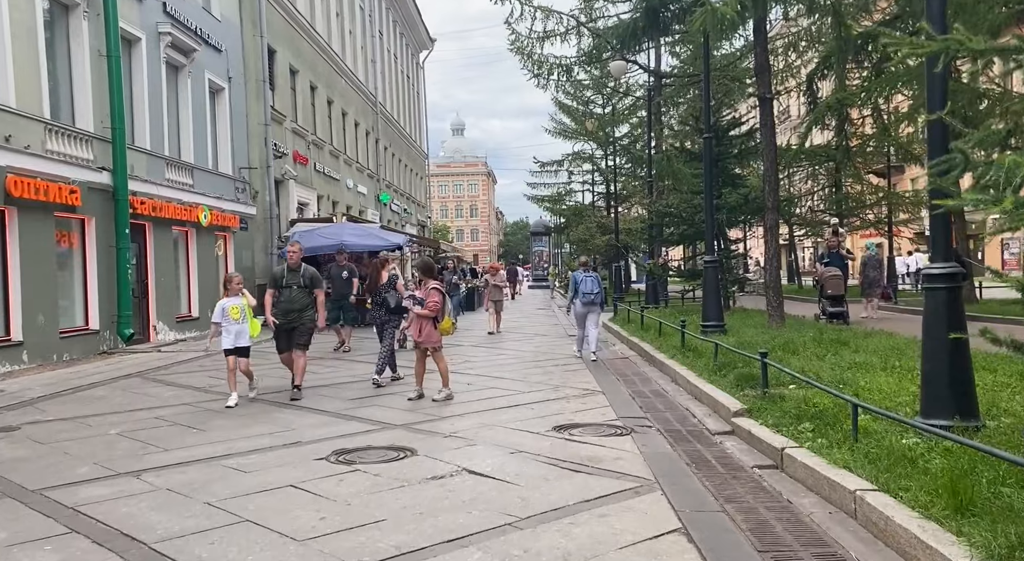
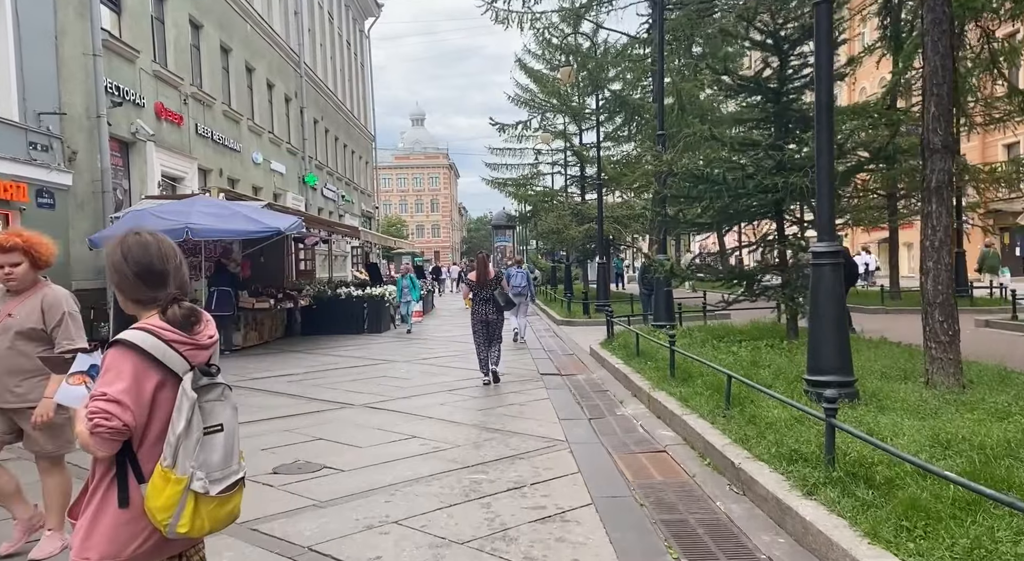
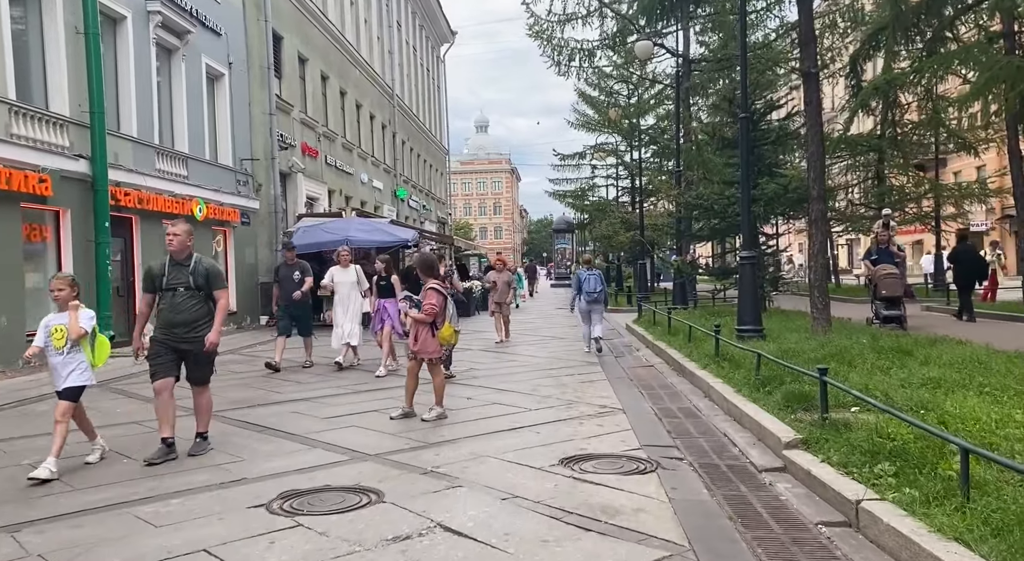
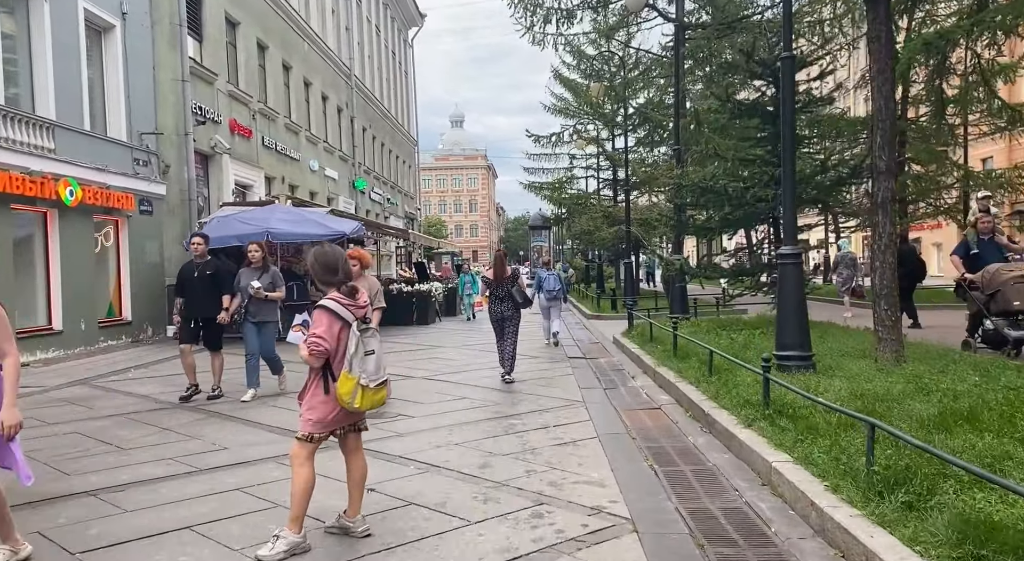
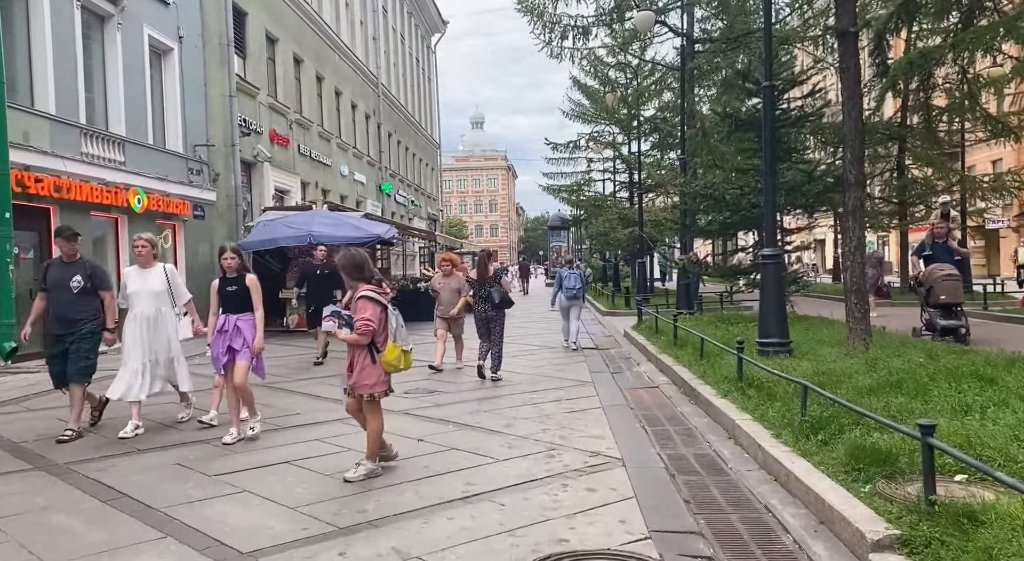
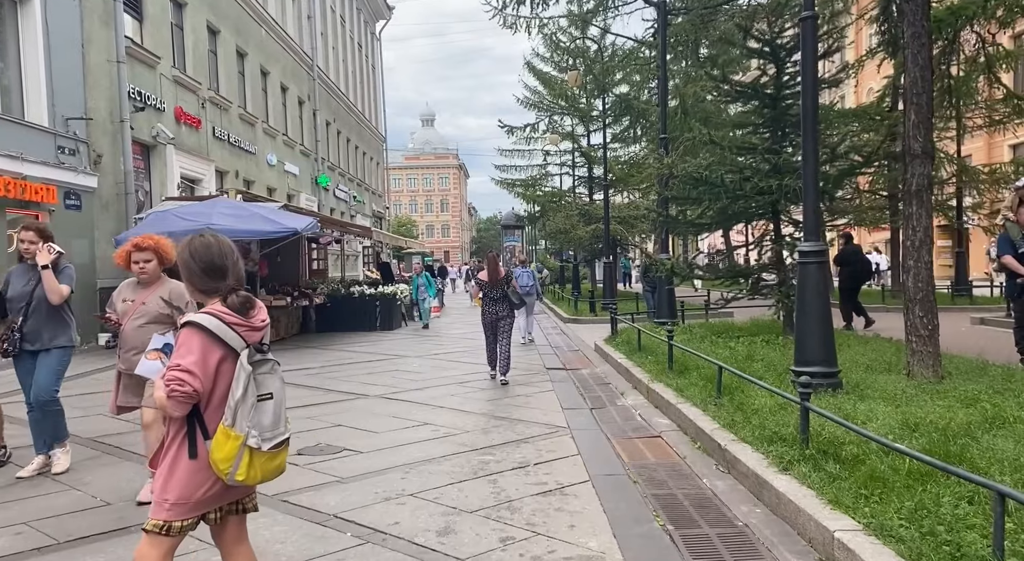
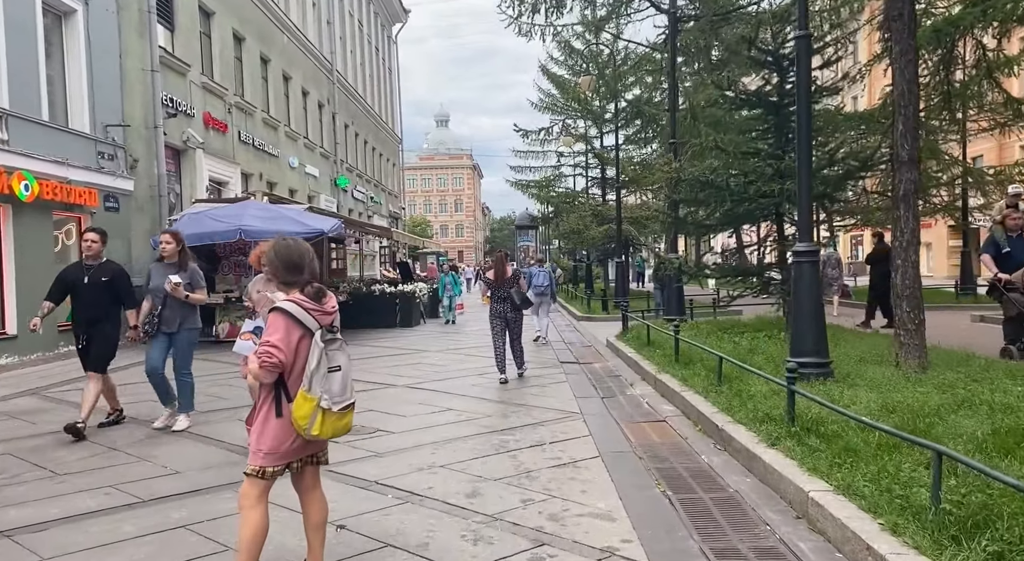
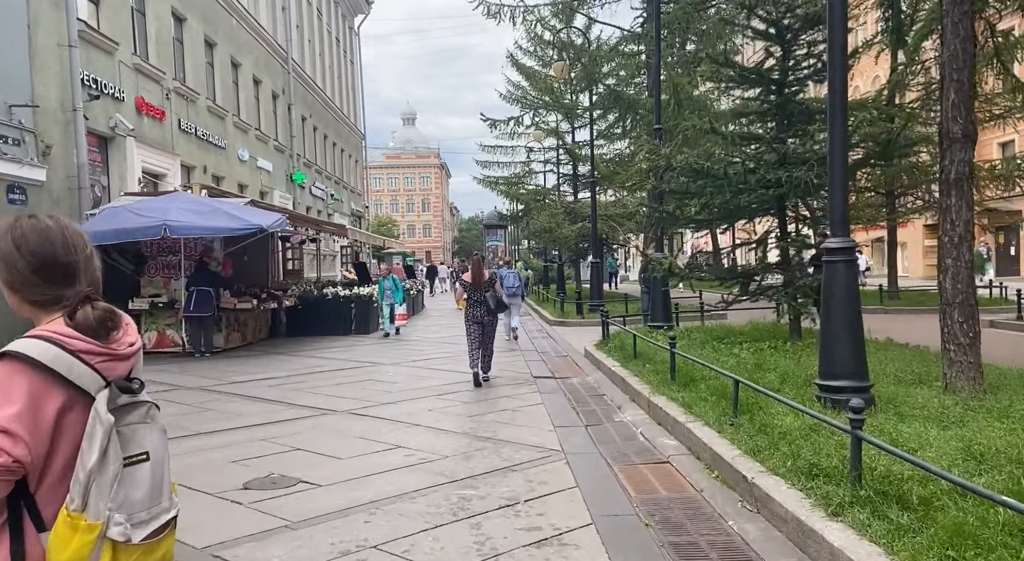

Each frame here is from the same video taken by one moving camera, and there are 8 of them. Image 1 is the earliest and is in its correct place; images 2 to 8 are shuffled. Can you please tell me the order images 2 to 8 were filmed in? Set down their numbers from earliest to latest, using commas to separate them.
3, 5, 4, 7, 6, 2, 8
